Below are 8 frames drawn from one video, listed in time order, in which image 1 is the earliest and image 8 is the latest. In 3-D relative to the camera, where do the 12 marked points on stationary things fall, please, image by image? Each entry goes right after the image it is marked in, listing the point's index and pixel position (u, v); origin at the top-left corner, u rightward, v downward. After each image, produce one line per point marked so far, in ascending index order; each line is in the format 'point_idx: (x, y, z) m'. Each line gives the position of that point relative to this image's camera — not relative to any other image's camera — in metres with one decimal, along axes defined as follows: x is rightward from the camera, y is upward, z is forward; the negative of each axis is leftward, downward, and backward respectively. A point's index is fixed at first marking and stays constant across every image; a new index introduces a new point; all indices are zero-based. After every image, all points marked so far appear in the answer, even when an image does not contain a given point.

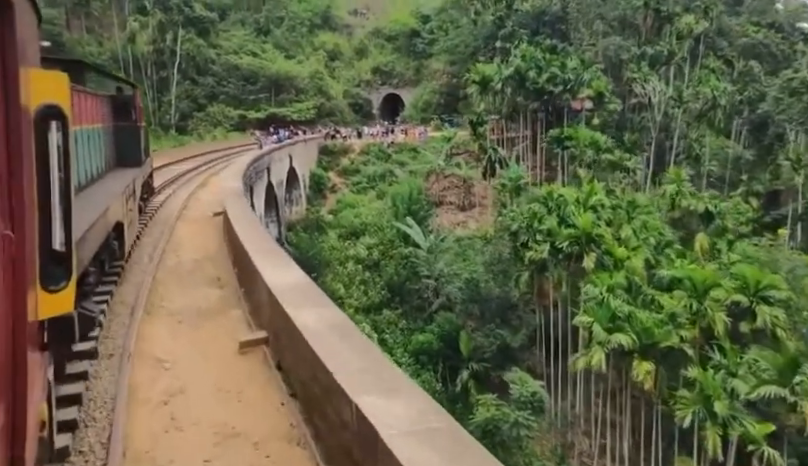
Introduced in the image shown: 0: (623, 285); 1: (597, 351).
0: (+6.0, -1.4, +17.6) m
1: (+4.8, -2.9, +16.1) m
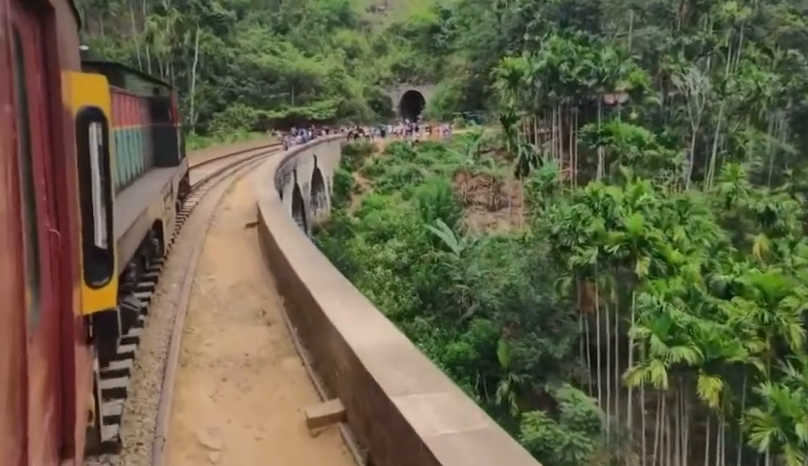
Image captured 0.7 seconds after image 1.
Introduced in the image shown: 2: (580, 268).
0: (+6.9, -1.5, +16.2) m
1: (+5.8, -3.0, +14.8) m
2: (+4.9, -1.0, +18.1) m
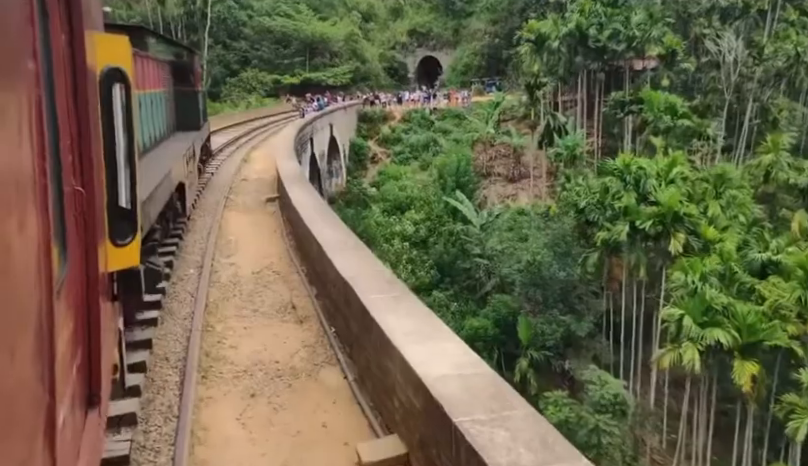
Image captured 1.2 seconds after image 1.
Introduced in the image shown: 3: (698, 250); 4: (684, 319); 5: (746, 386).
0: (+7.5, -0.9, +15.5) m
1: (+6.2, -2.5, +14.1) m
2: (+5.5, -0.3, +17.4) m
3: (+7.6, -0.4, +16.6) m
4: (+6.2, -1.9, +14.5) m
5: (+7.4, -3.3, +14.0) m
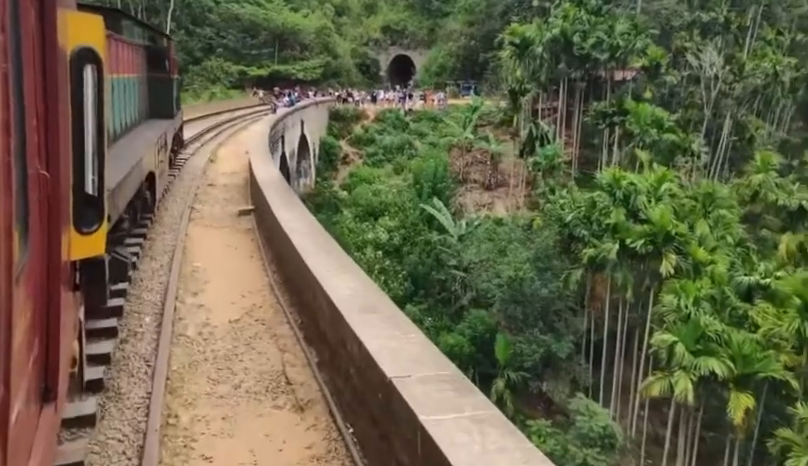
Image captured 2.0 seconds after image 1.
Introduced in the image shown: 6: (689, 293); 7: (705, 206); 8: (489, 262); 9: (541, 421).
0: (+7.0, -1.5, +14.7) m
1: (+5.8, -3.0, +13.3) m
2: (+4.9, -0.8, +16.5) m
3: (+7.0, -1.0, +15.8) m
4: (+5.8, -2.4, +13.7) m
5: (+6.9, -3.8, +13.2) m
6: (+6.4, -1.4, +14.5) m
7: (+8.6, +0.8, +18.4) m
8: (+2.6, -0.9, +19.5) m
9: (+3.0, -4.1, +14.1) m
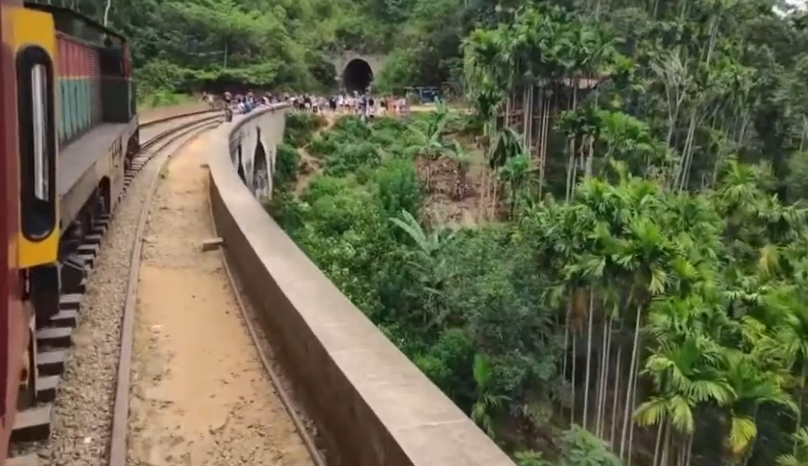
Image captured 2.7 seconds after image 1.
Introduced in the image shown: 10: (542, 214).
0: (+6.5, -1.8, +14.1) m
1: (+5.4, -3.3, +12.6) m
2: (+4.3, -1.2, +15.7) m
3: (+6.4, -1.3, +15.2) m
4: (+5.4, -2.7, +12.9) m
5: (+6.5, -4.2, +12.5) m
6: (+5.9, -1.7, +13.7) m
7: (+7.8, +0.4, +17.9) m
8: (+1.7, -1.3, +18.4) m
9: (+2.6, -4.5, +13.1) m
10: (+4.1, +0.6, +19.2) m
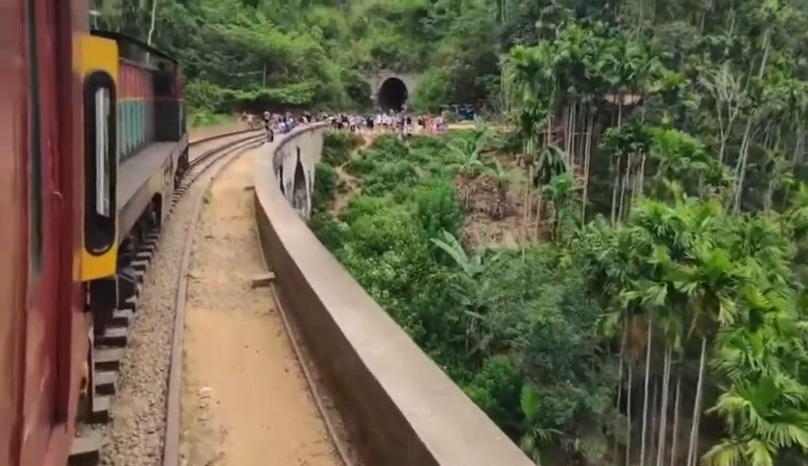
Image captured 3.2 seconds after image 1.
0: (+7.4, -2.3, +12.9) m
1: (+6.3, -3.8, +11.4) m
2: (+5.3, -1.7, +14.7) m
3: (+7.4, -1.9, +14.0) m
4: (+6.3, -3.2, +11.8) m
5: (+7.4, -4.6, +11.3) m
6: (+6.9, -2.2, +12.6) m
7: (+8.9, -0.2, +16.7) m
8: (+2.9, -1.9, +17.5) m
9: (+3.5, -5.0, +12.1) m
10: (+5.3, 0.0, +18.2) m
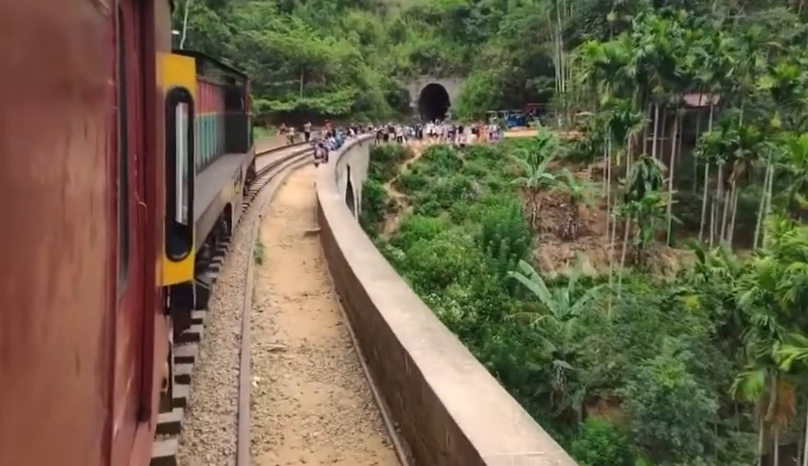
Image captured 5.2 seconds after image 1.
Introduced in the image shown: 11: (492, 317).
0: (+9.0, -3.0, +9.2) m
1: (+7.8, -4.5, +7.8) m
2: (+6.9, -2.4, +11.1) m
3: (+9.0, -2.5, +10.3) m
4: (+7.8, -3.9, +8.1) m
5: (+8.9, -5.3, +7.6) m
6: (+8.4, -2.9, +8.9) m
7: (+10.6, -0.9, +13.0) m
8: (+4.7, -2.7, +14.0) m
9: (+5.1, -5.7, +8.5) m
10: (+7.1, -0.8, +14.6) m
11: (+2.3, -2.2, +16.7) m
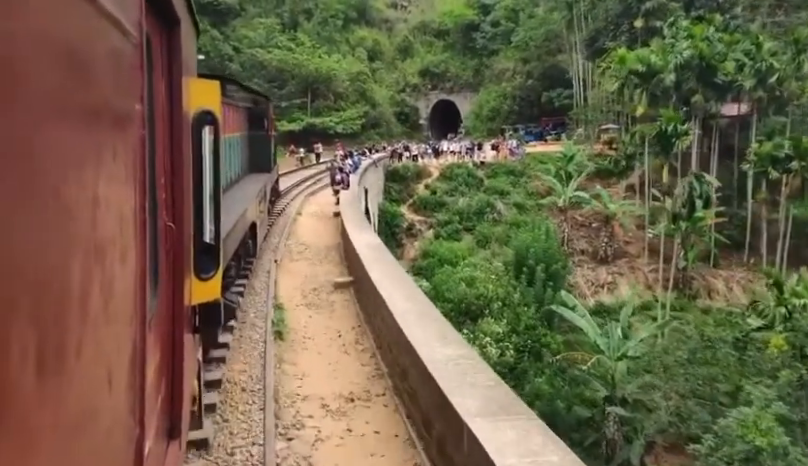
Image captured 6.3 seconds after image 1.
0: (+9.6, -3.3, +7.2) m
1: (+8.5, -4.8, +5.7) m
2: (+7.6, -2.8, +9.1) m
3: (+9.7, -2.9, +8.3) m
4: (+8.5, -4.2, +6.1) m
5: (+9.6, -5.5, +5.5) m
6: (+9.1, -3.2, +6.9) m
7: (+11.3, -1.3, +11.0) m
8: (+5.4, -3.2, +12.0) m
9: (+5.8, -6.0, +6.4) m
10: (+7.8, -1.3, +12.7) m
11: (+3.1, -2.9, +14.8) m
